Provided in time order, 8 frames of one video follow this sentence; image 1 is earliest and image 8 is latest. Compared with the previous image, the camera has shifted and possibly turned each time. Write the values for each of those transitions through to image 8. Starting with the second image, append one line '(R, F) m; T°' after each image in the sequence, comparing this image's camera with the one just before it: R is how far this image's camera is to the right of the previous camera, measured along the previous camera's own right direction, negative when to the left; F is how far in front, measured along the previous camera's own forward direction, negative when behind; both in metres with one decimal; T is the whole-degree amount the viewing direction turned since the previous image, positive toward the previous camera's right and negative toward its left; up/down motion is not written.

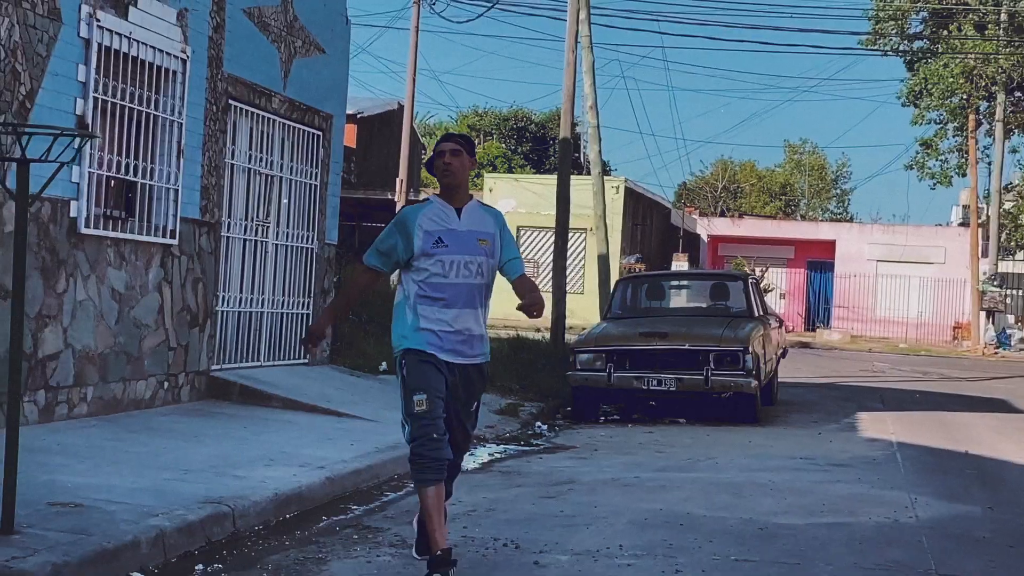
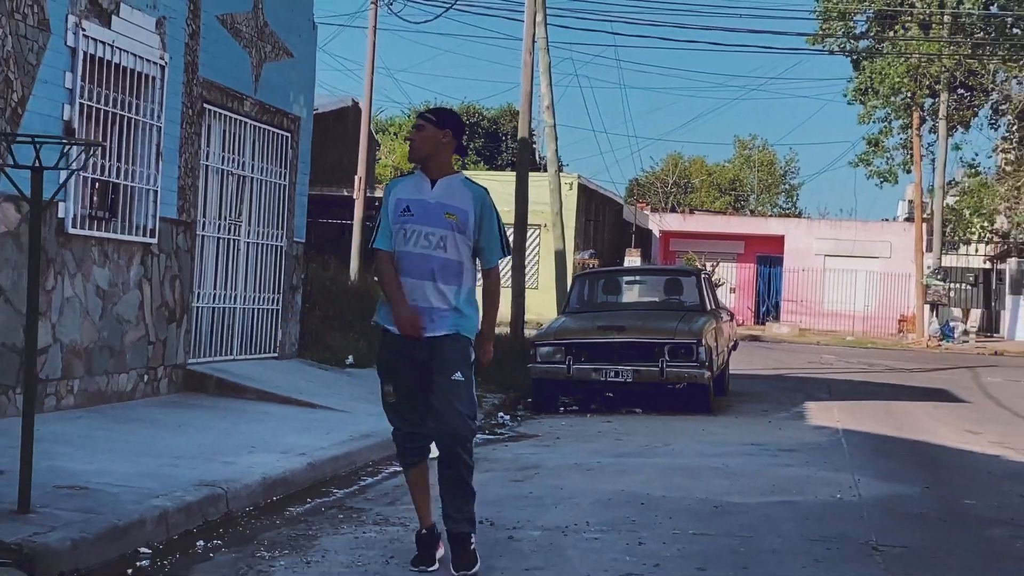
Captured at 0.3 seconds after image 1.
(-0.1, -0.4) m; +2°
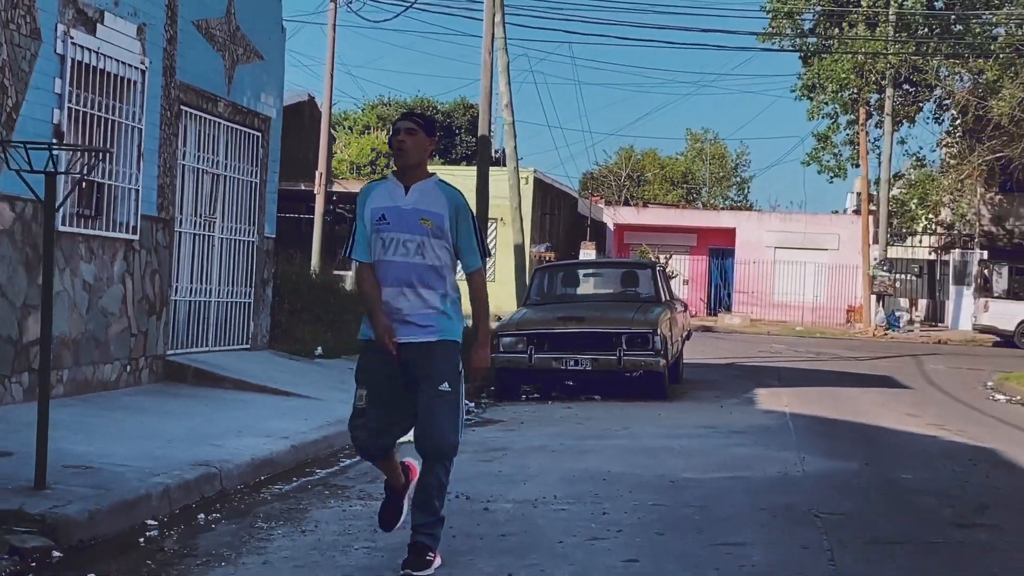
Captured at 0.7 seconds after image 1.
(-0.1, -0.5) m; +2°
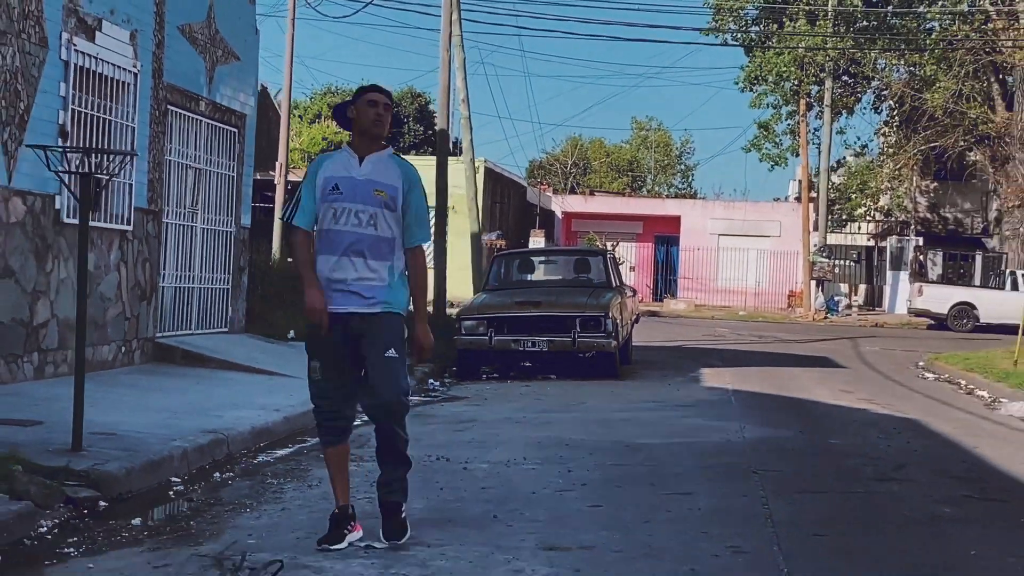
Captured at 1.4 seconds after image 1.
(-0.1, -0.8) m; +2°
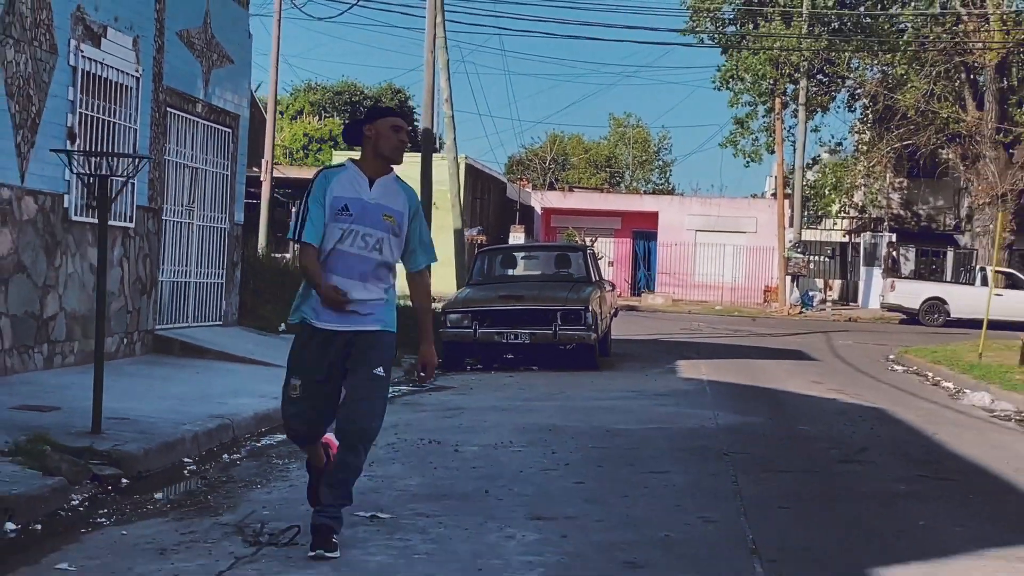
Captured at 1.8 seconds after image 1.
(0.0, -0.5) m; +1°
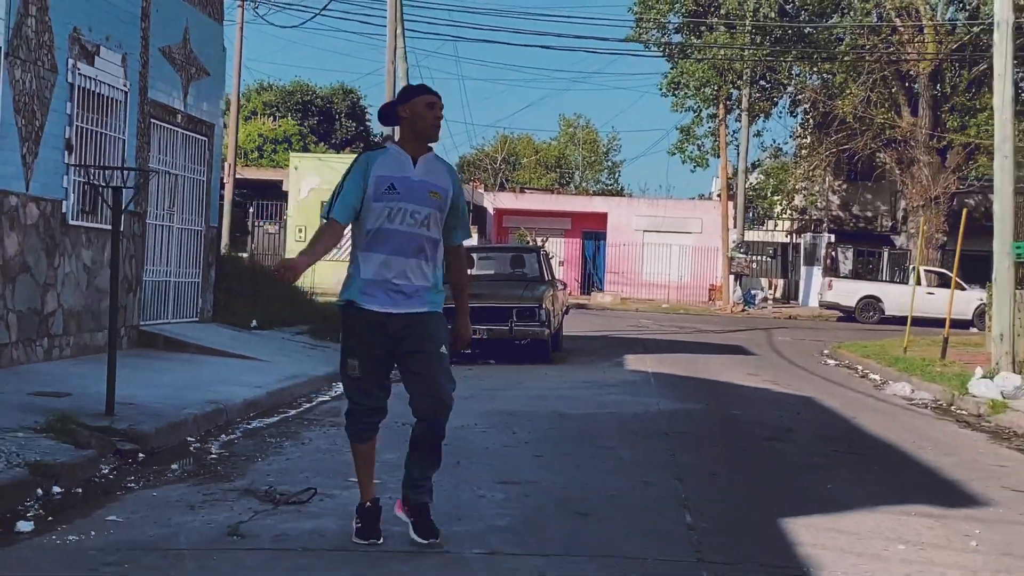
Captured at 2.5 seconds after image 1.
(-0.1, -1.0) m; +2°
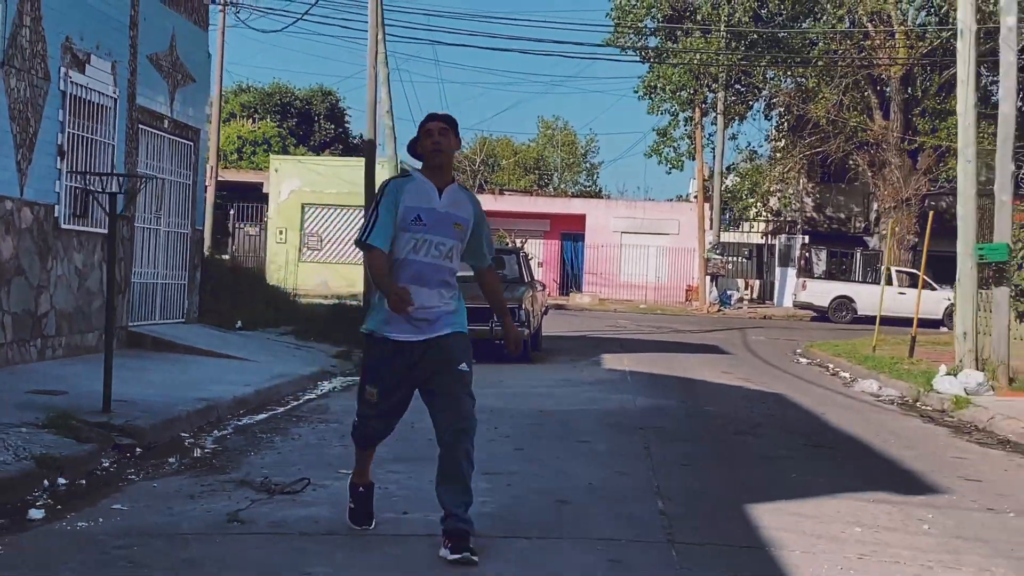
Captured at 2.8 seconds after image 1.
(0.0, -0.4) m; +1°
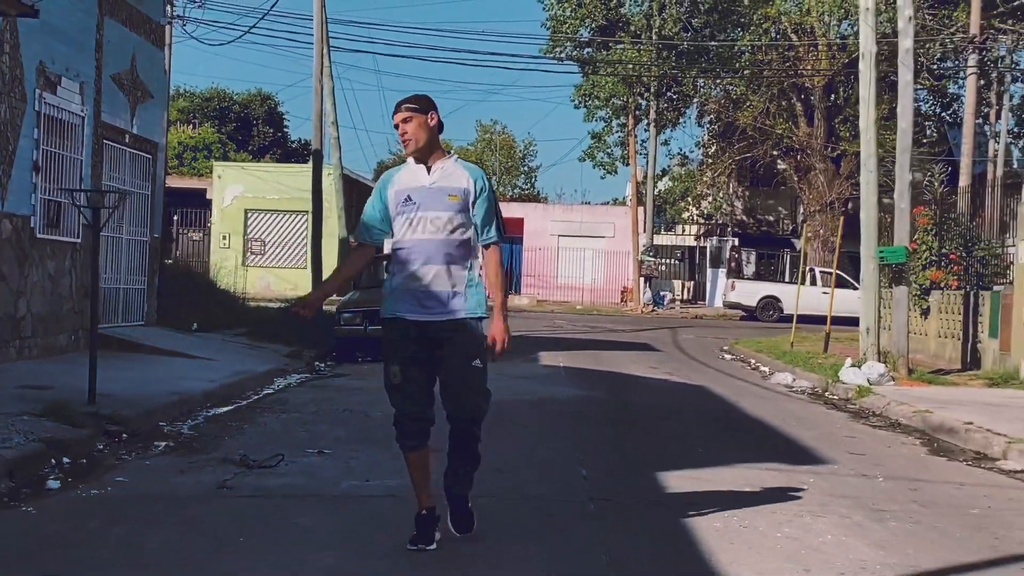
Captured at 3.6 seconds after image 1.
(0.0, -1.0) m; +2°
